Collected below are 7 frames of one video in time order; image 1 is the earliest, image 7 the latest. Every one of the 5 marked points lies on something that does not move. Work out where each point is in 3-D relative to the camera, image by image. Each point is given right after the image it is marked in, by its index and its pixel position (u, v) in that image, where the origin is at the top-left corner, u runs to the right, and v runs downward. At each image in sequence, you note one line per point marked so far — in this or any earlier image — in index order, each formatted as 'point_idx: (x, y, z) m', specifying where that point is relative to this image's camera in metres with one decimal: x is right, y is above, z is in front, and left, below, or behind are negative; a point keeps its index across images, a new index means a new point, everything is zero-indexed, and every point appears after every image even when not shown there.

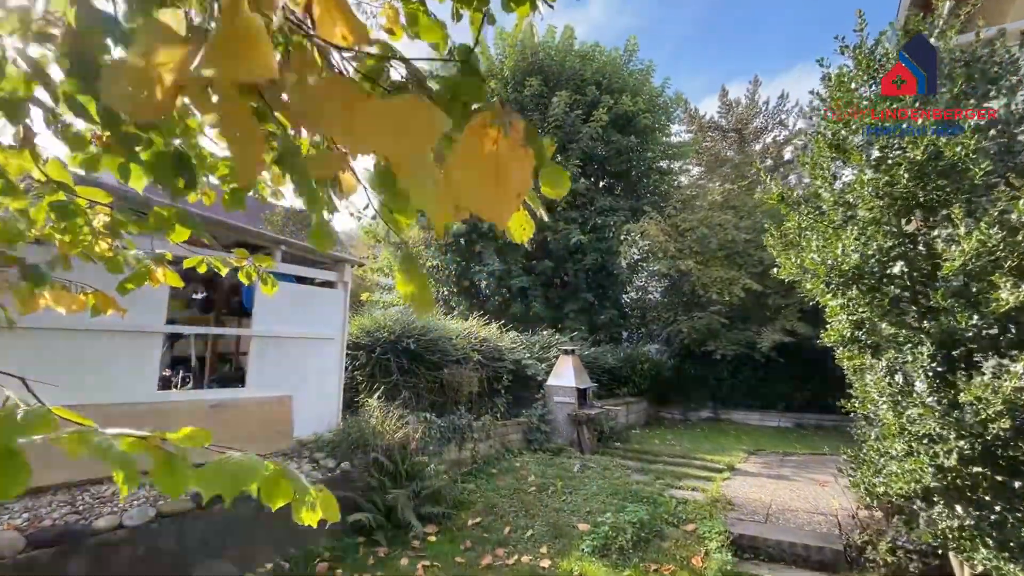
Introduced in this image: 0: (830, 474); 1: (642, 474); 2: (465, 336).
0: (+4.6, -2.7, +6.9) m
1: (+2.0, -2.9, +7.3) m
2: (-0.9, -0.9, +8.9) m
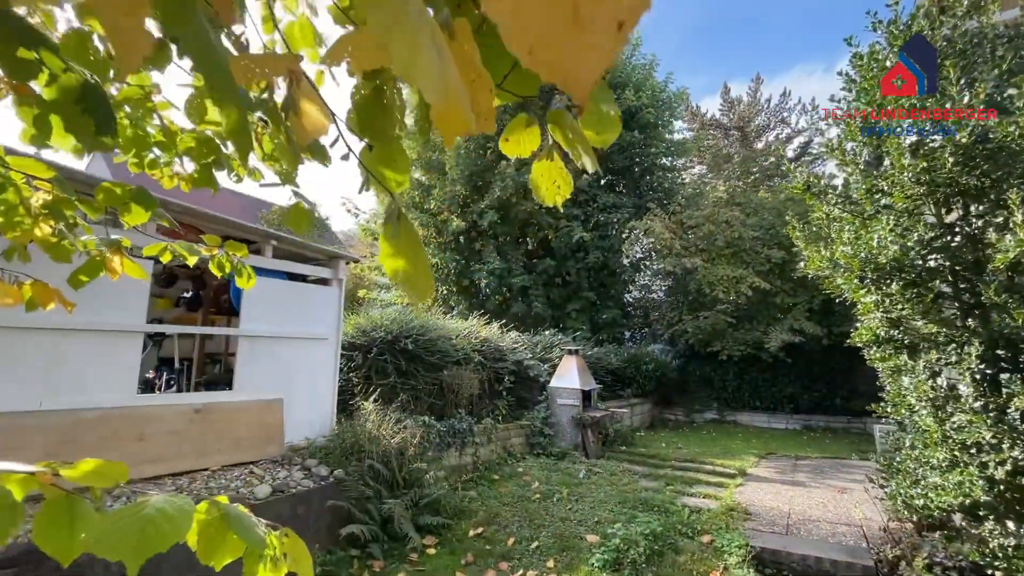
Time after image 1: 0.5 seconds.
0: (+4.7, -2.7, +6.6) m
1: (+2.0, -2.8, +7.0) m
2: (-0.8, -0.9, +8.6) m
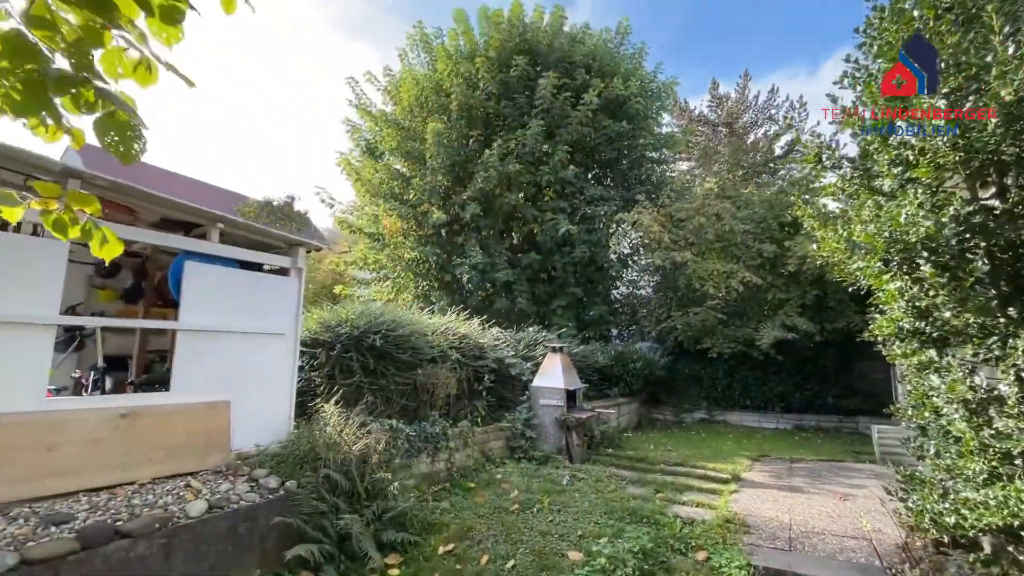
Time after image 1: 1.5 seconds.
0: (+4.4, -2.6, +6.2) m
1: (+1.7, -2.7, +6.5) m
2: (-1.2, -0.8, +8.0) m
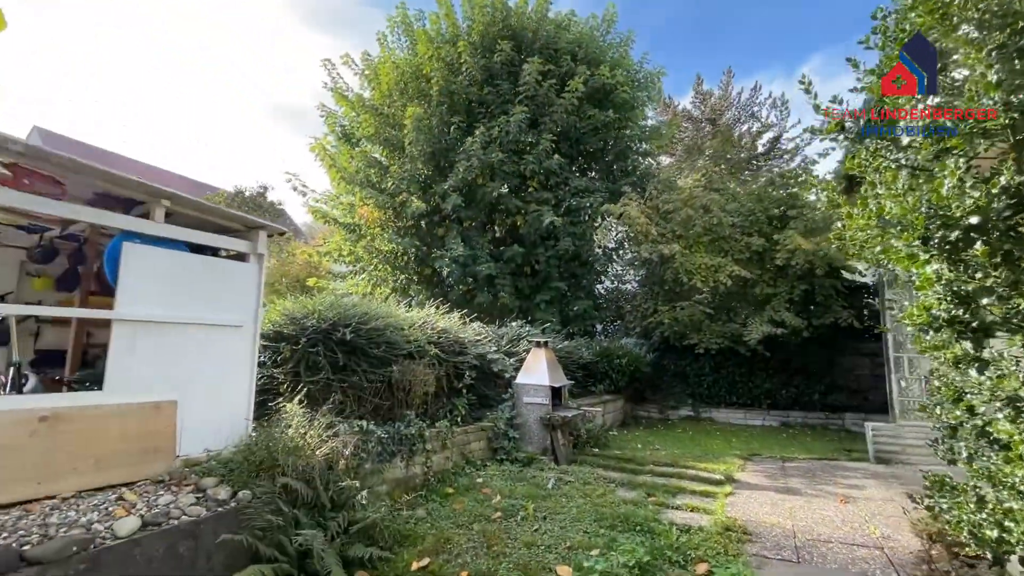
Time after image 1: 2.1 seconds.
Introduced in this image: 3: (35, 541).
0: (+4.2, -2.5, +5.9) m
1: (+1.5, -2.6, +6.2) m
2: (-1.4, -0.6, +7.5) m
3: (-3.1, -1.6, +3.1) m
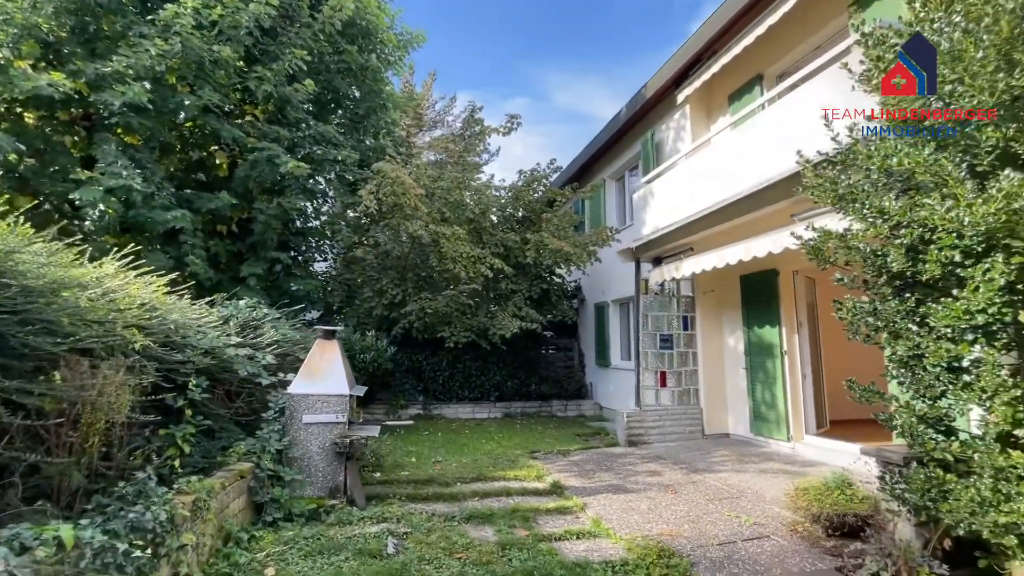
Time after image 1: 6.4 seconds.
0: (+1.9, -2.5, +6.3) m
1: (-0.3, -2.4, +4.7) m
2: (-3.2, -0.1, +3.9) m
3: (-1.6, -1.1, -0.6) m
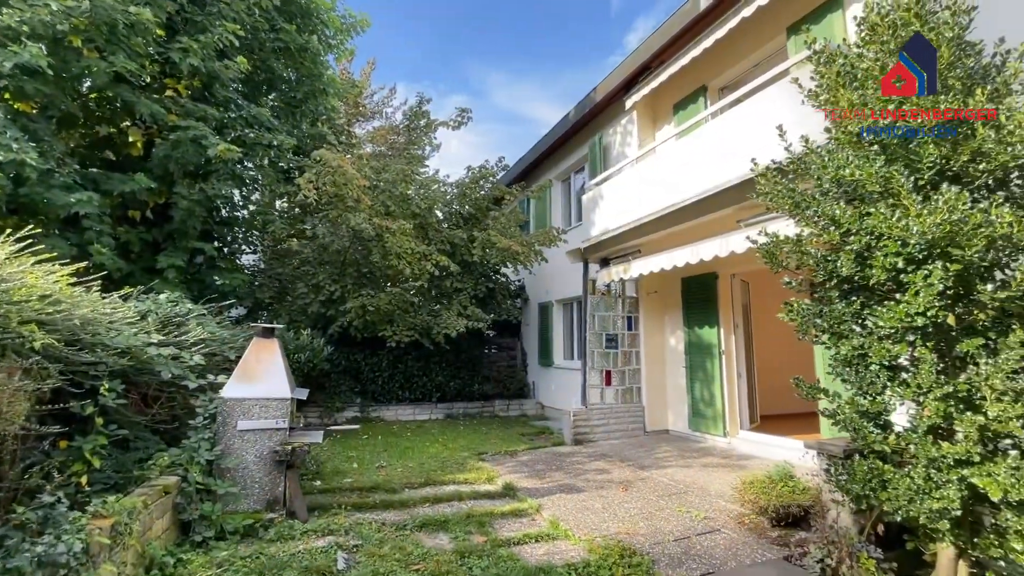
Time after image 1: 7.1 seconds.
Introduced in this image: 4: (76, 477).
0: (+1.2, -2.5, +6.4) m
1: (-0.7, -2.3, +4.5) m
2: (-3.4, 0.0, +3.3) m
3: (-1.3, -1.1, -0.9) m
4: (-3.3, -1.4, +3.6) m
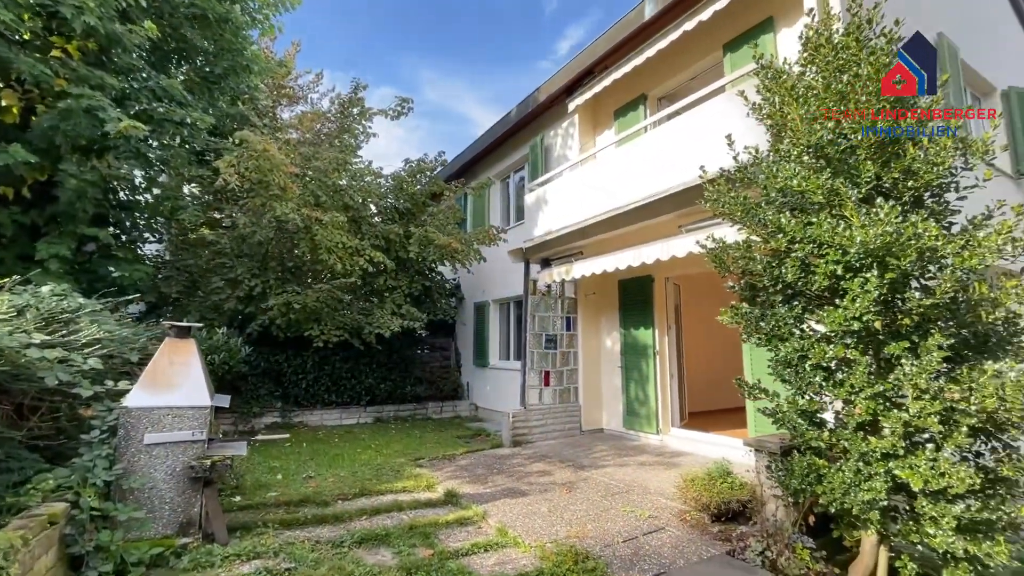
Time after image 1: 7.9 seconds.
0: (+0.4, -2.5, +6.3) m
1: (-1.2, -2.3, +4.2) m
2: (-3.6, +0.1, +2.6) m
3: (-0.9, -1.1, -1.2) m
4: (-3.6, -1.4, +2.9) m
